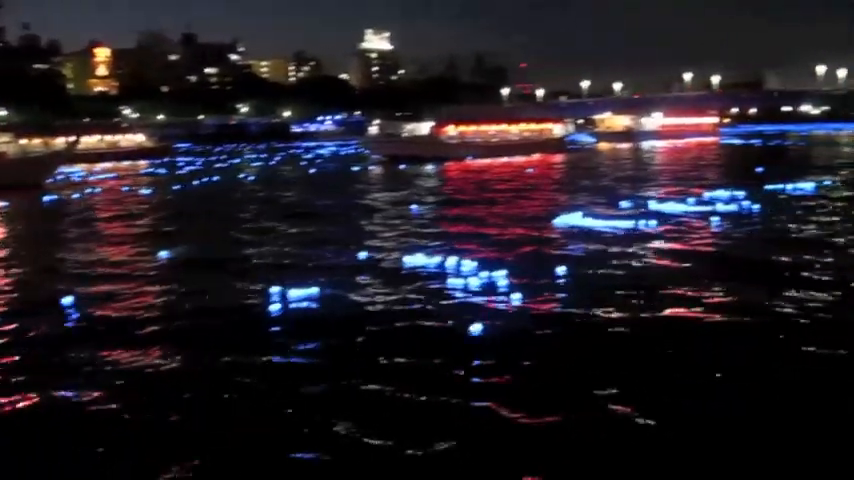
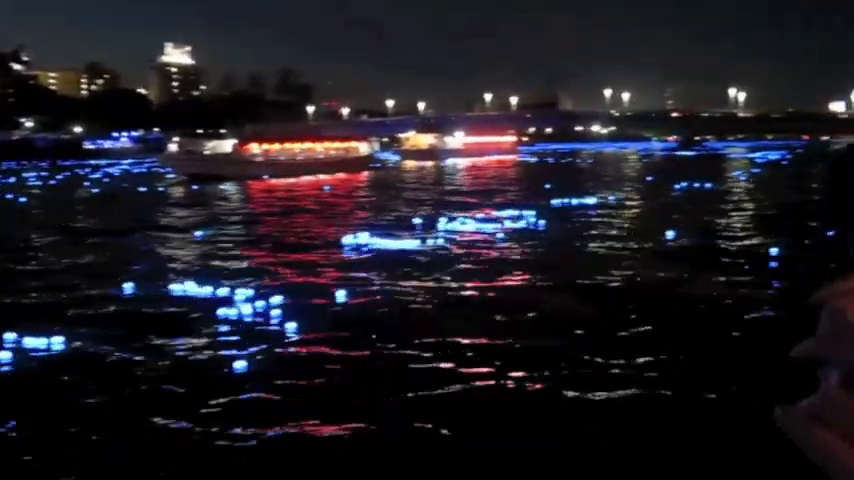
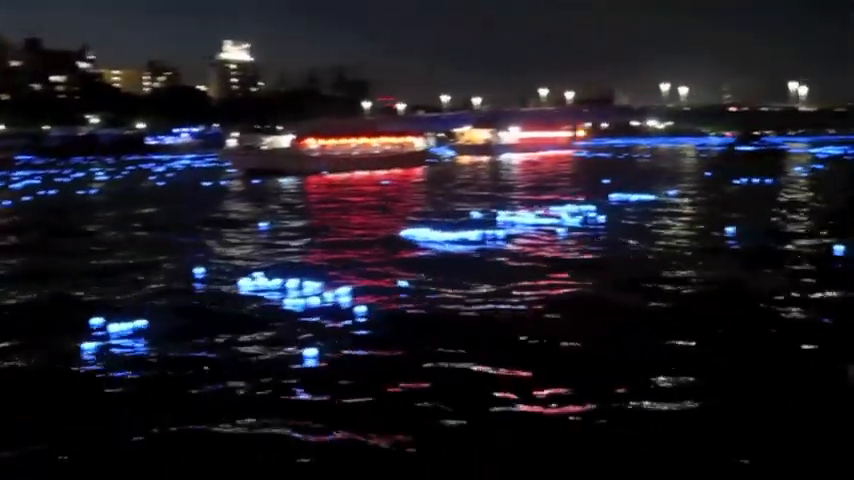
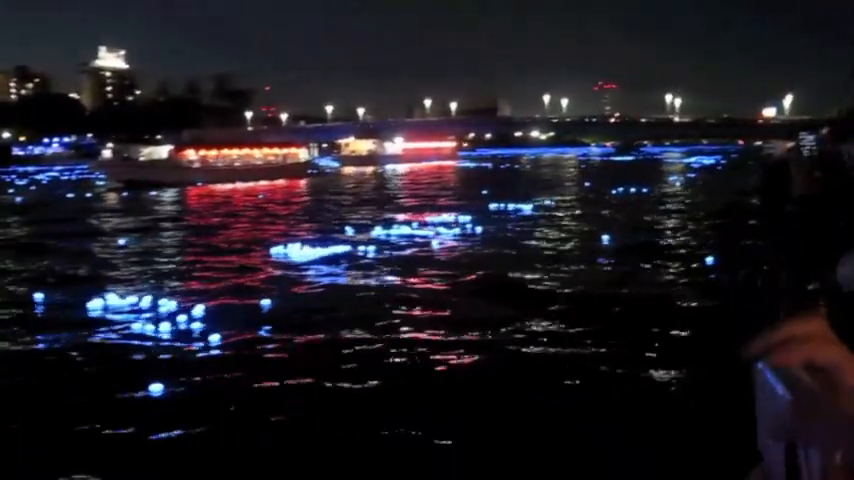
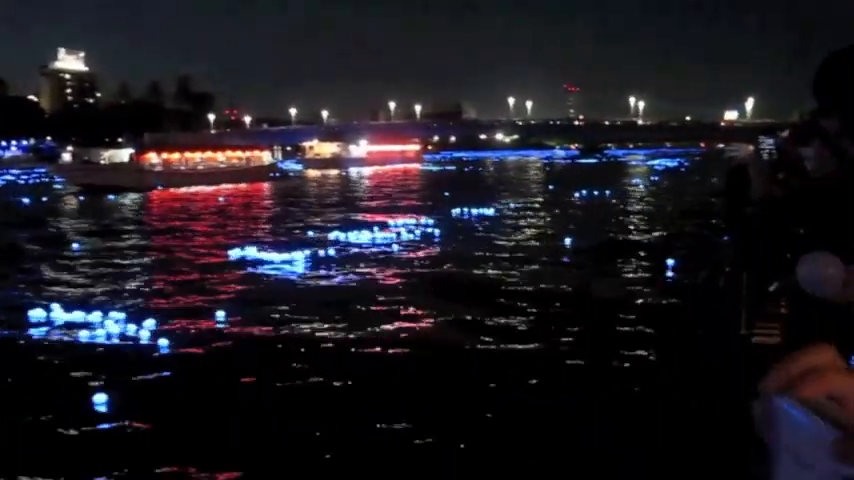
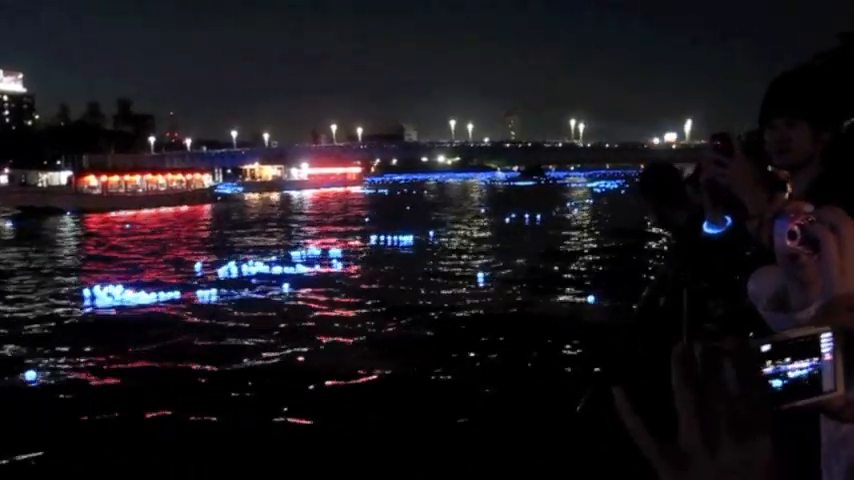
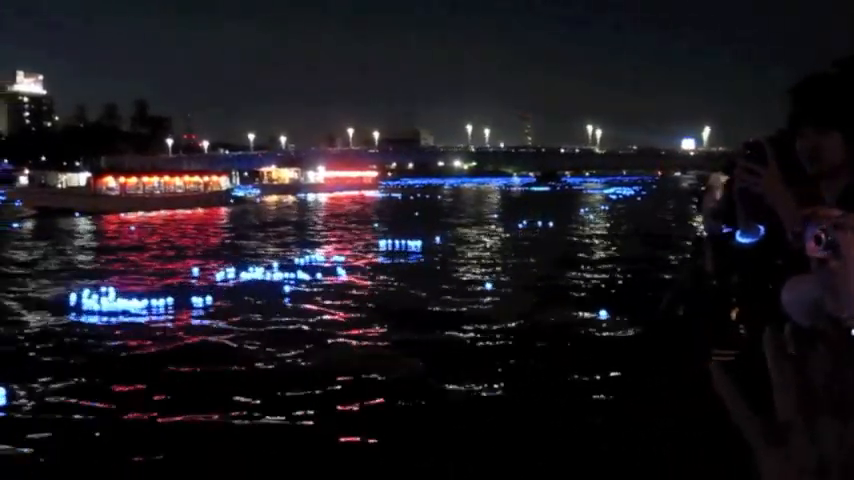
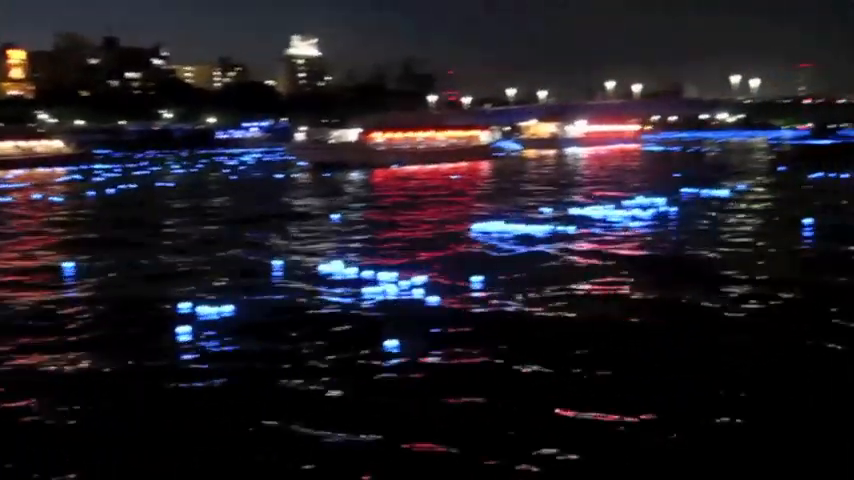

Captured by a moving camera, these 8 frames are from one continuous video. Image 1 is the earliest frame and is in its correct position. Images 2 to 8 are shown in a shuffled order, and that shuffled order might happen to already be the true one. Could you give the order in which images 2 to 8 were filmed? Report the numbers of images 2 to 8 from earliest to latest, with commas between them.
8, 3, 2, 4, 5, 6, 7
